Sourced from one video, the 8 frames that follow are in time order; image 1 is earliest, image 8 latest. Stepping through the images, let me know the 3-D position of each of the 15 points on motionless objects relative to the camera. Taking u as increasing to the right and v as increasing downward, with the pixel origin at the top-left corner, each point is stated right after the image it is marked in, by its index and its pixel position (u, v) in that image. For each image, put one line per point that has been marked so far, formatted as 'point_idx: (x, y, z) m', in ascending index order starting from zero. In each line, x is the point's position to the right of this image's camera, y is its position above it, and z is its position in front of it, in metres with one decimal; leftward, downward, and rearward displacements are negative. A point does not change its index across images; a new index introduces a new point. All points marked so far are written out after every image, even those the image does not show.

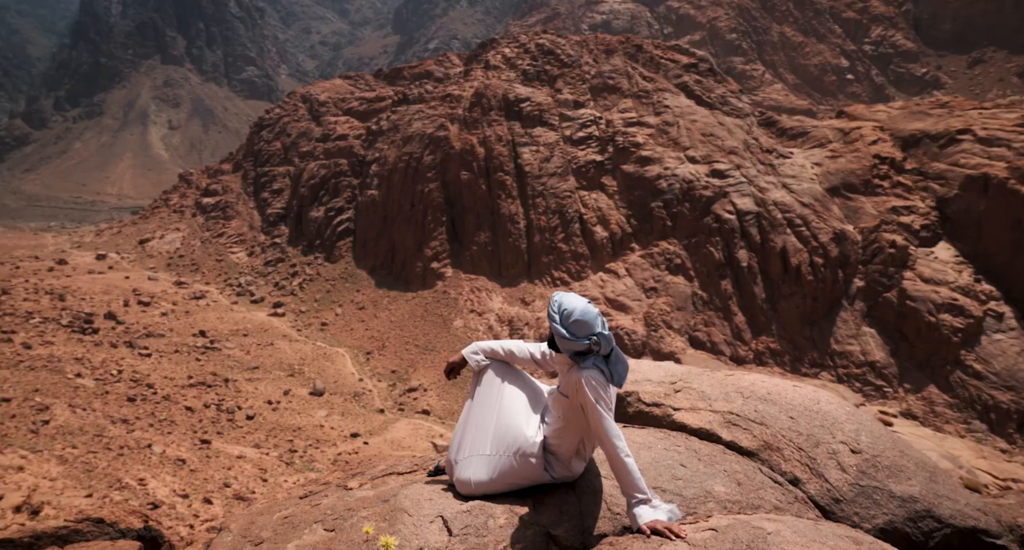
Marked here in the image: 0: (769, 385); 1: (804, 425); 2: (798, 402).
0: (+1.5, -0.6, +3.9) m
1: (+1.5, -0.8, +3.5) m
2: (+1.6, -0.7, +3.7) m
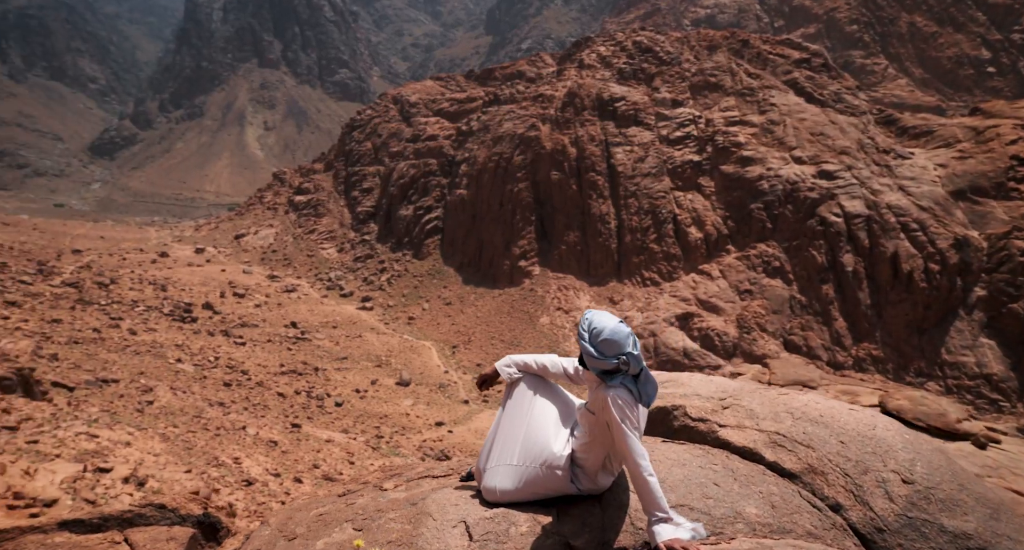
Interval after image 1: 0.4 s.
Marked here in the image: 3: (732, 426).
0: (+1.7, -0.7, +3.7) m
1: (+1.7, -0.9, +3.3) m
2: (+1.8, -0.8, +3.5) m
3: (+1.2, -0.8, +3.7) m
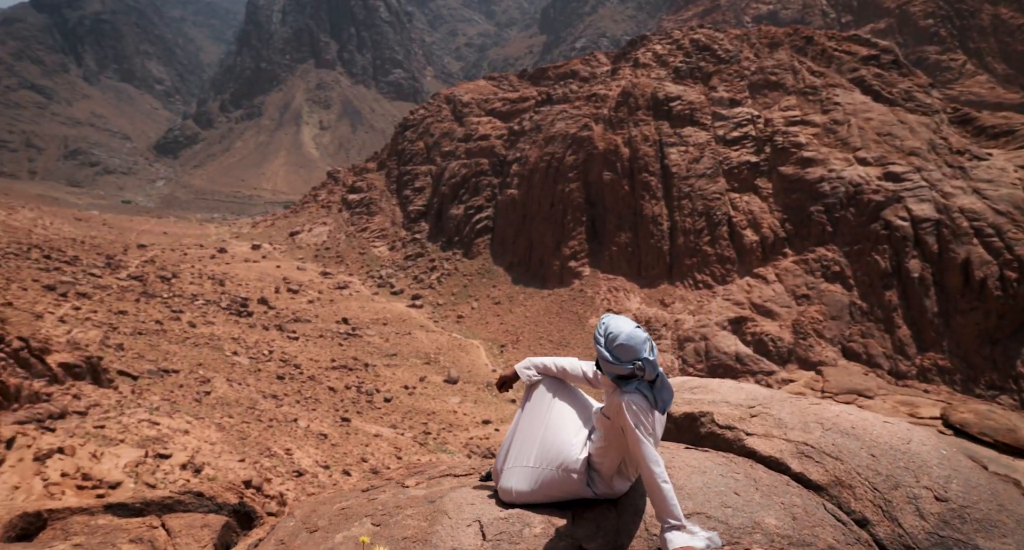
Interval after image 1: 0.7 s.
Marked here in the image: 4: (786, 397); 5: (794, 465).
0: (+1.9, -0.7, +3.6) m
1: (+1.8, -0.9, +3.2) m
2: (+1.9, -0.8, +3.4) m
3: (+1.3, -0.9, +3.6) m
4: (+1.7, -0.7, +4.0) m
5: (+1.4, -0.9, +3.3) m
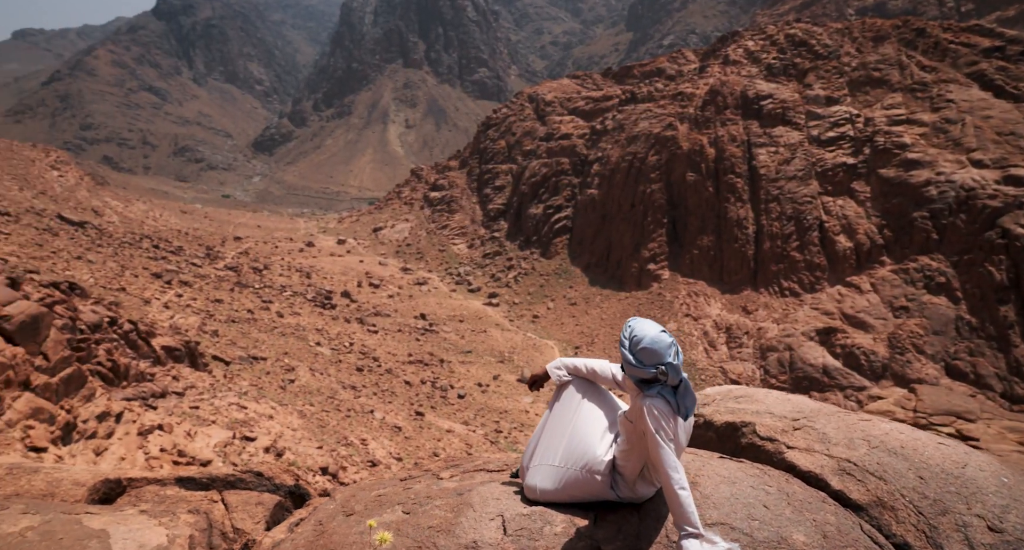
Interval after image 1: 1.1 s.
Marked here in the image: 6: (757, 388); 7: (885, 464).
0: (+2.0, -0.8, +3.4) m
1: (+1.9, -1.0, +3.1) m
2: (+2.0, -0.9, +3.2) m
3: (+1.5, -0.9, +3.5) m
4: (+1.9, -0.8, +3.9) m
5: (+1.5, -1.0, +3.2) m
6: (+1.6, -0.7, +4.4) m
7: (+1.8, -0.9, +3.2) m
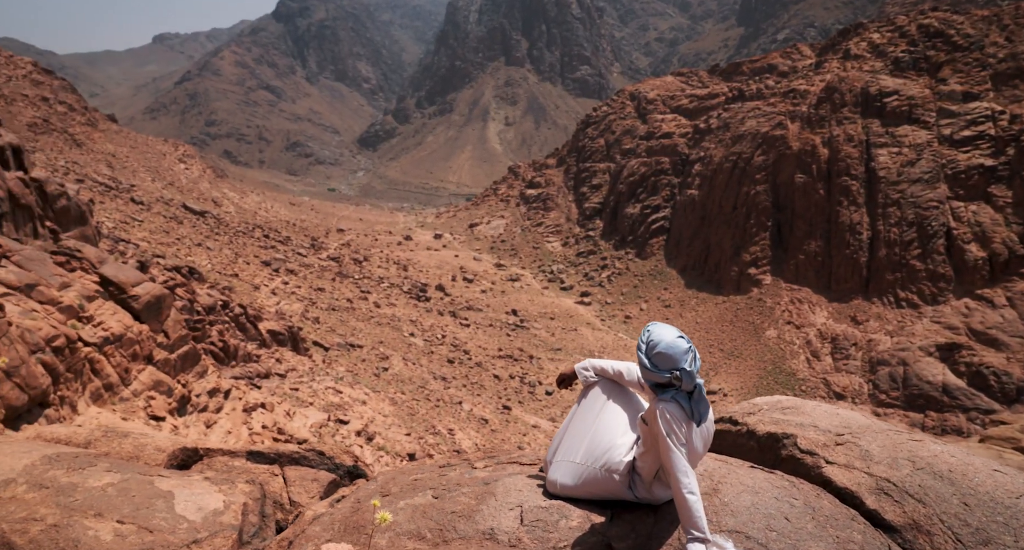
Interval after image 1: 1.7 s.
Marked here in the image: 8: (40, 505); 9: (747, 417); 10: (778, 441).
0: (+2.2, -0.9, +3.2) m
1: (+2.0, -1.0, +2.9) m
2: (+2.1, -0.9, +3.0) m
3: (+1.6, -1.0, +3.4) m
4: (+2.1, -0.8, +3.7) m
5: (+1.6, -1.0, +3.1) m
6: (+1.9, -0.8, +4.3) m
7: (+1.9, -1.0, +3.1) m
8: (-2.2, -1.1, +3.2) m
9: (+1.5, -0.9, +4.2) m
10: (+1.5, -0.9, +3.8) m
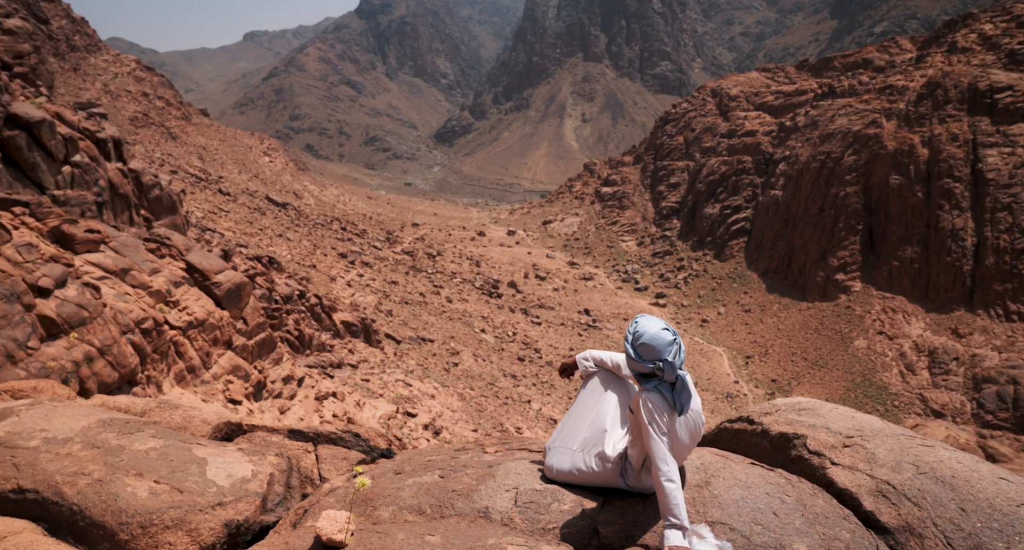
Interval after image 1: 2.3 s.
0: (+2.2, -0.9, +3.2) m
1: (+2.0, -1.0, +2.8) m
2: (+2.1, -1.0, +3.0) m
3: (+1.6, -1.0, +3.4) m
4: (+2.1, -0.9, +3.6) m
5: (+1.6, -1.0, +3.1) m
6: (+2.0, -0.8, +4.2) m
7: (+1.9, -1.0, +3.0) m
8: (-2.2, -1.0, +3.5) m
9: (+1.6, -0.9, +4.2) m
10: (+1.6, -0.9, +3.8) m
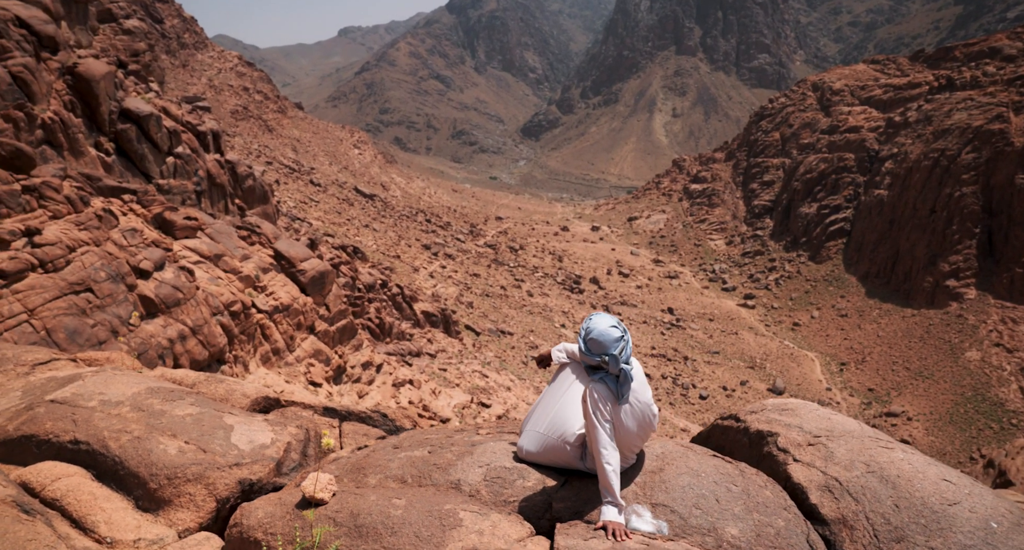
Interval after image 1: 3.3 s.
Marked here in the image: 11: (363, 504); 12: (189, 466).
0: (+2.0, -0.9, +3.2) m
1: (+1.8, -1.1, +3.0) m
2: (+1.9, -1.0, +3.0) m
3: (+1.5, -1.0, +3.5) m
4: (+2.0, -0.9, +3.7) m
5: (+1.4, -1.1, +3.2) m
6: (+1.9, -0.8, +4.3) m
7: (+1.7, -1.0, +3.1) m
8: (-2.3, -0.9, +4.1) m
9: (+1.5, -0.9, +4.4) m
10: (+1.5, -1.0, +3.9) m
11: (-0.7, -1.1, +3.1) m
12: (-1.8, -1.1, +3.8) m
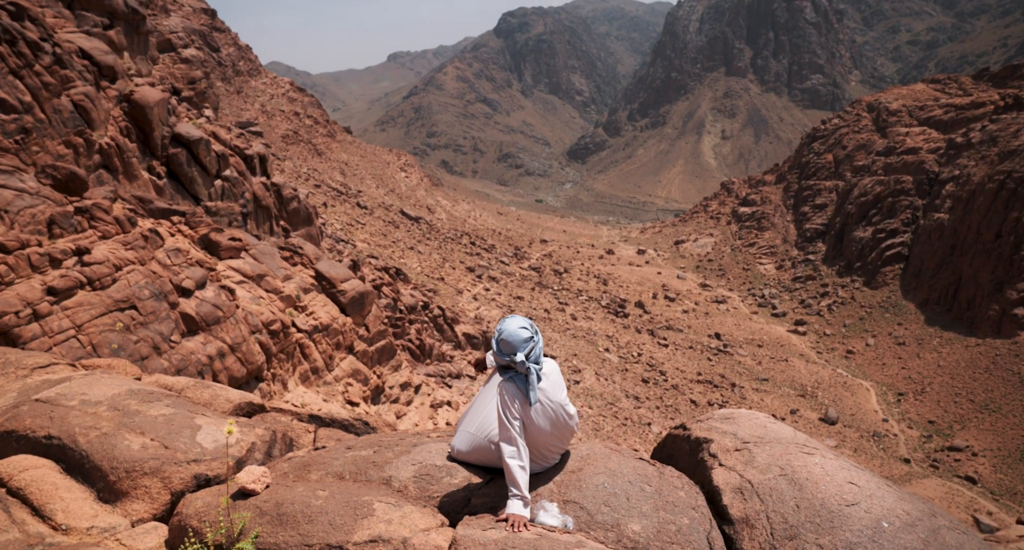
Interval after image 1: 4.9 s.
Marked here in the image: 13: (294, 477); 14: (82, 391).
0: (+1.6, -1.0, +3.3) m
1: (+1.4, -1.1, +3.0) m
2: (+1.5, -1.0, +3.1) m
3: (+1.1, -1.0, +3.6) m
4: (+1.7, -0.9, +3.7) m
5: (+1.0, -1.1, +3.3) m
6: (+1.6, -0.9, +4.4) m
7: (+1.3, -1.0, +3.2) m
8: (-2.6, -0.9, +4.4) m
9: (+1.2, -1.0, +4.4) m
10: (+1.1, -1.0, +4.0) m
11: (-1.1, -1.1, +3.3) m
12: (-2.2, -1.1, +4.0) m
13: (-1.2, -1.1, +3.8) m
14: (-3.0, -0.8, +4.7) m
